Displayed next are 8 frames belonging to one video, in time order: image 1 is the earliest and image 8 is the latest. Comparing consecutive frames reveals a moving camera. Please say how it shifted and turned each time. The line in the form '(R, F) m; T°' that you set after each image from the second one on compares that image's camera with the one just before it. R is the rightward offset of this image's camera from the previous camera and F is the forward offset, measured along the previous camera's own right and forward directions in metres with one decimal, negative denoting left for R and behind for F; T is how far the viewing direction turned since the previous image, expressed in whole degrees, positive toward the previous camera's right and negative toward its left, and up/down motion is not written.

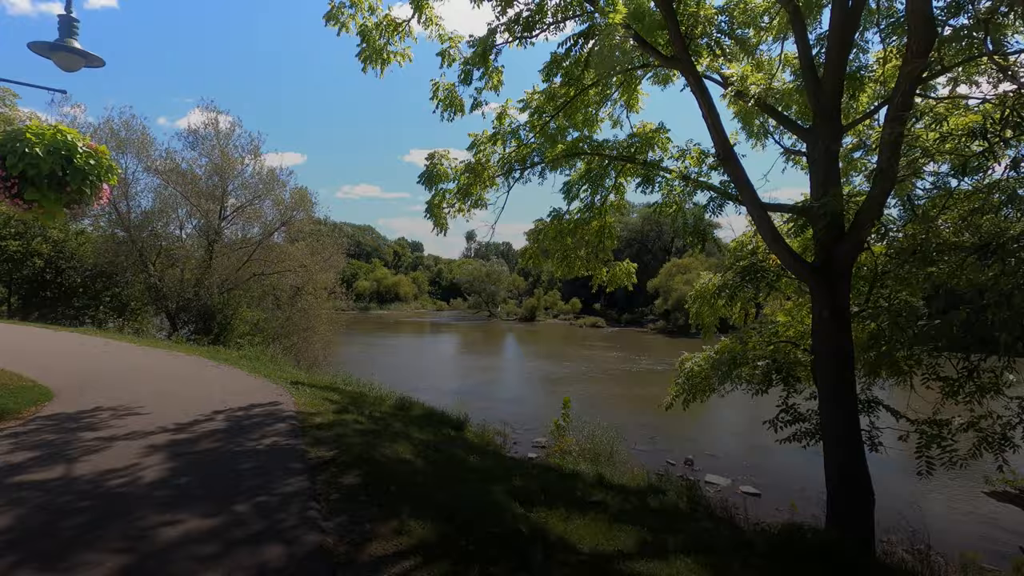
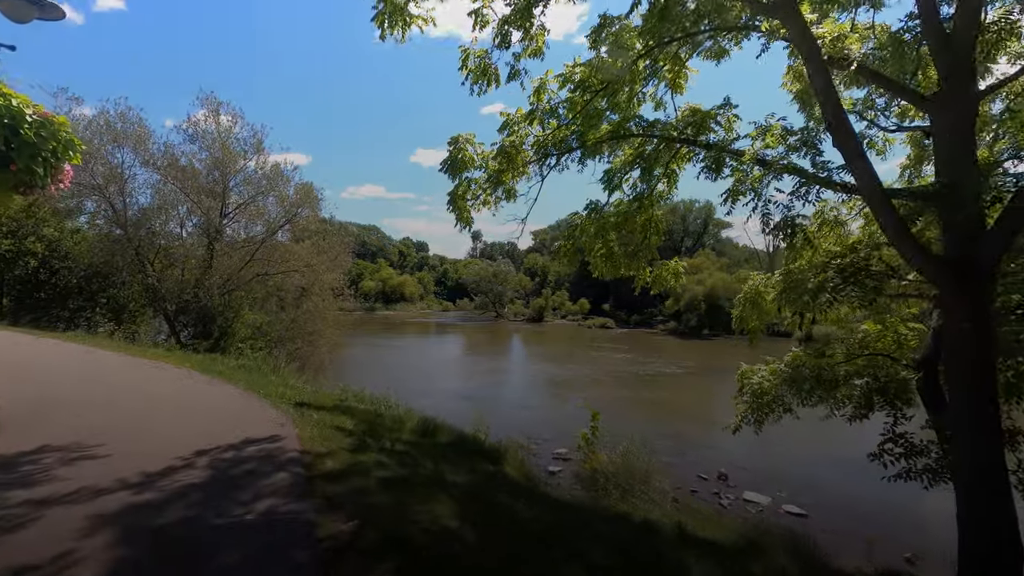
(-0.5, +1.2) m; 0°
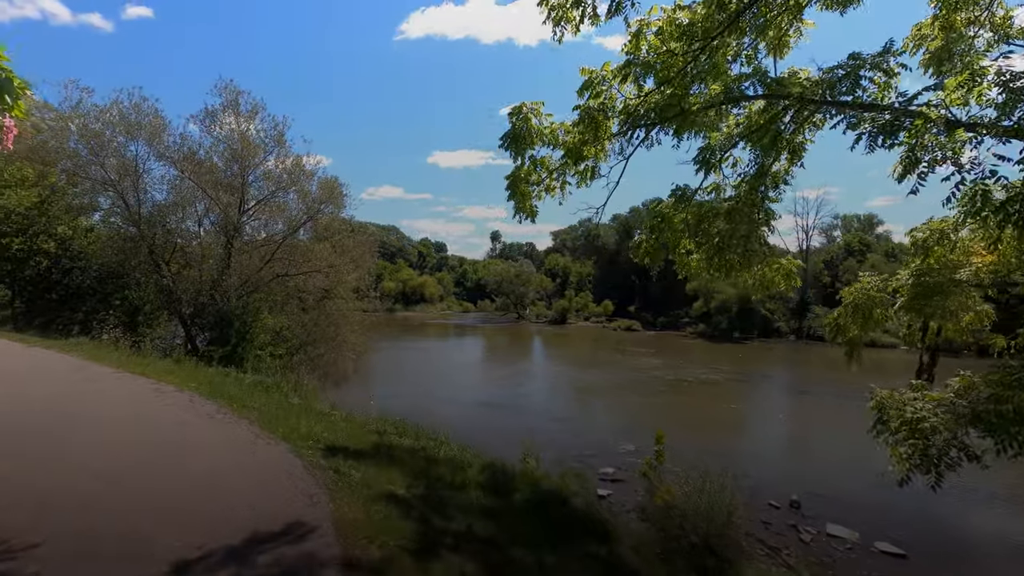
(-0.8, +1.7) m; -2°
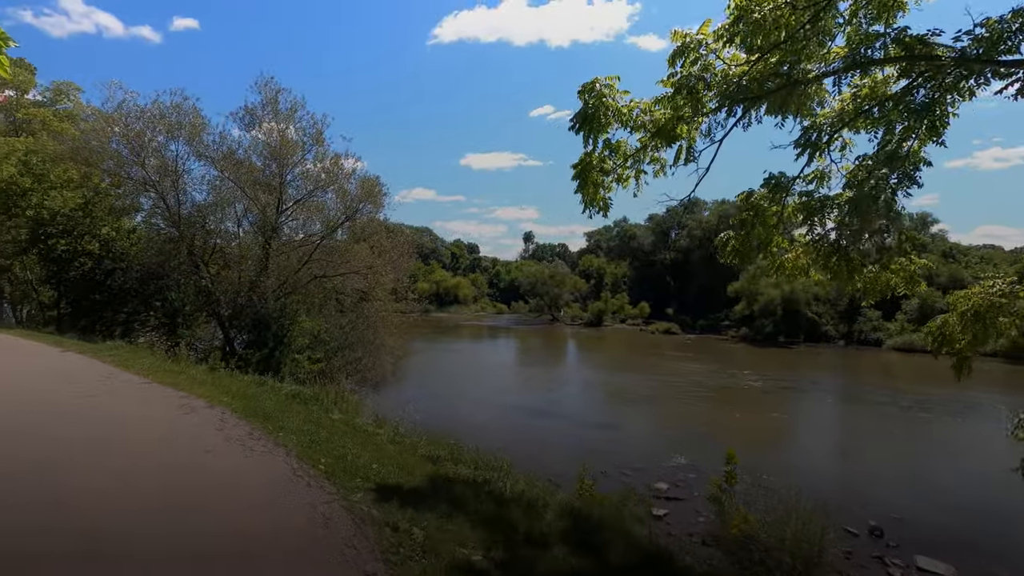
(-0.5, +0.9) m; -3°
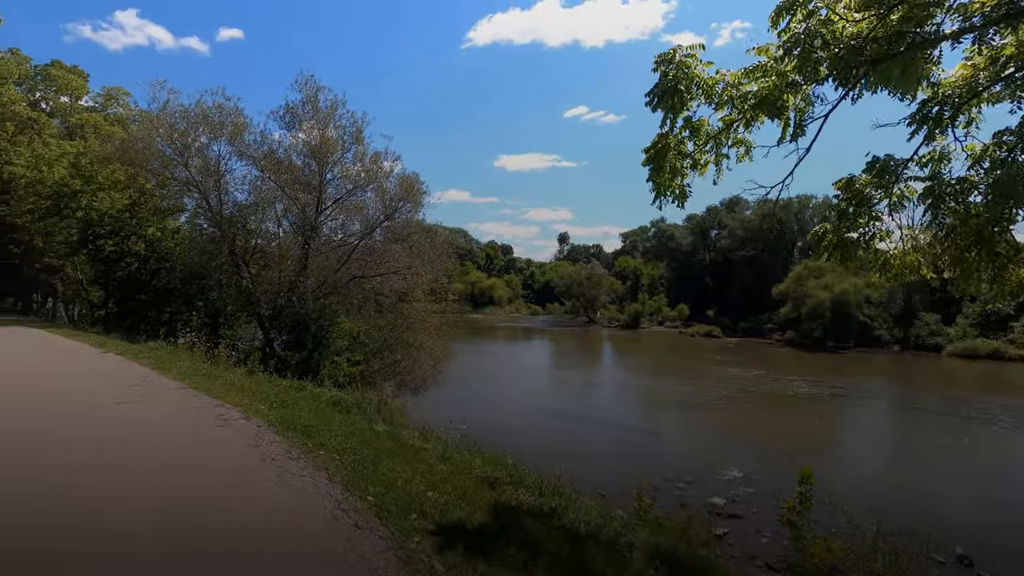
(-0.3, +0.7) m; -4°
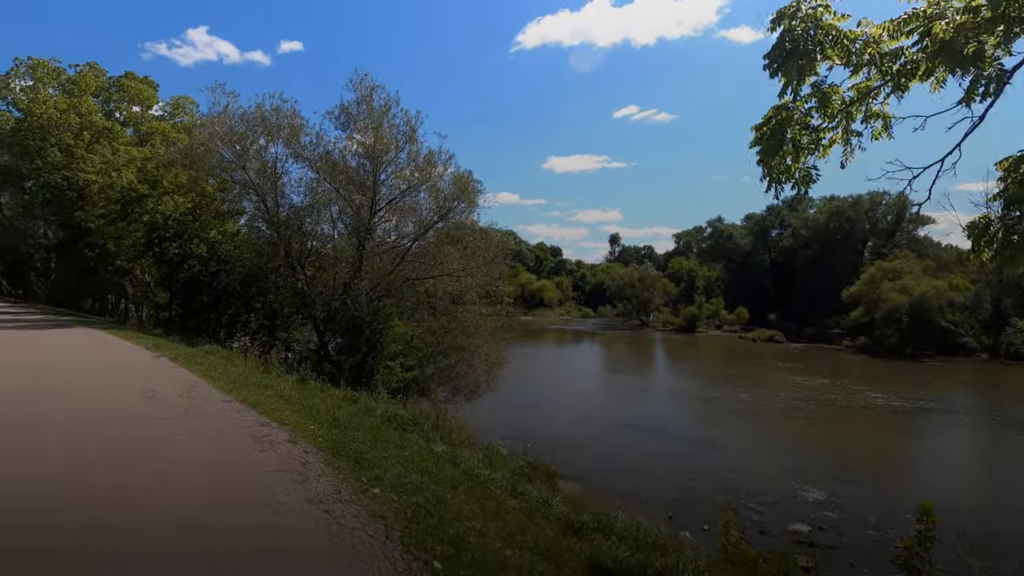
(-0.3, +0.8) m; -5°
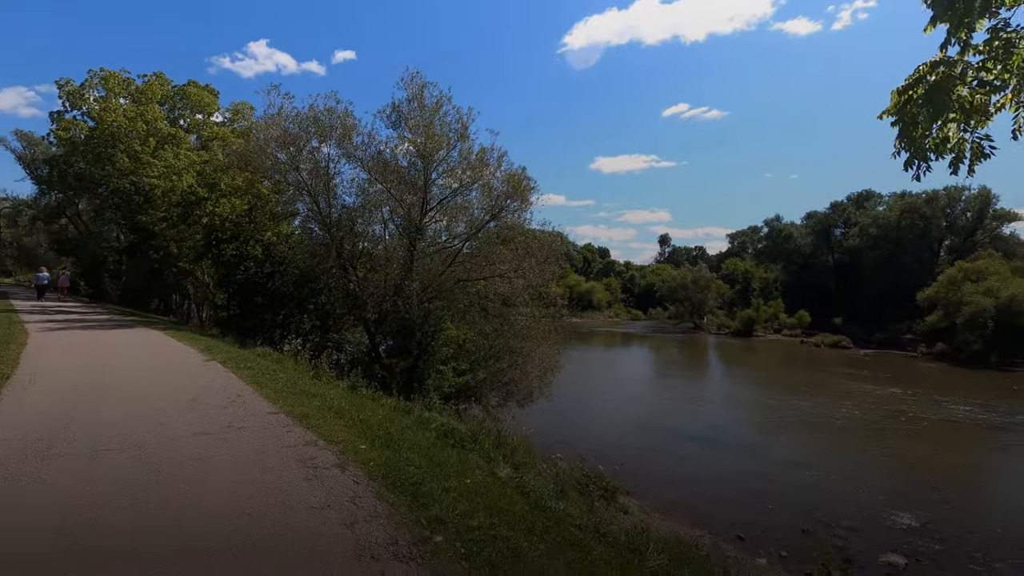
(-0.3, +0.7) m; -5°
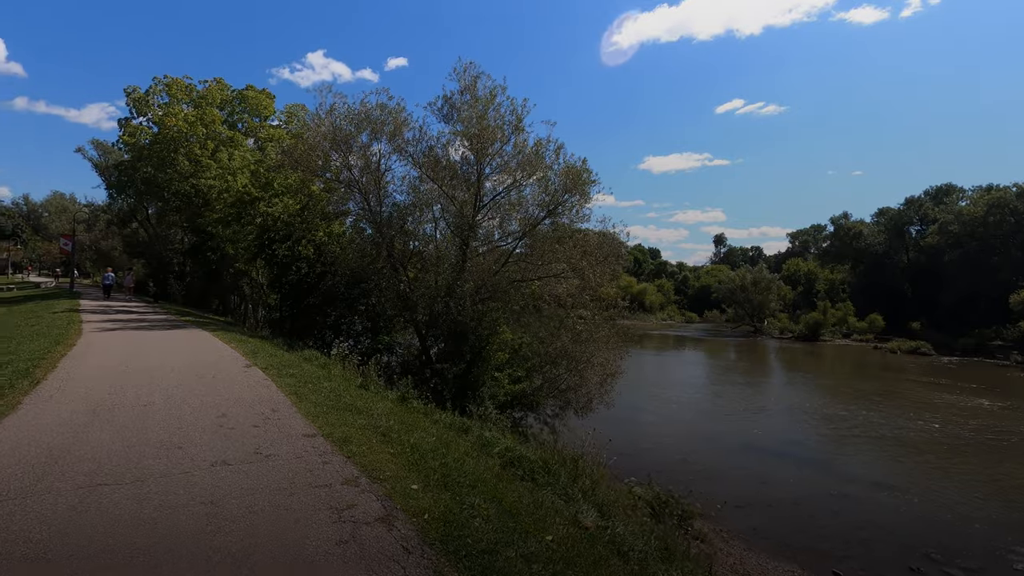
(-0.3, +1.1) m; -5°
